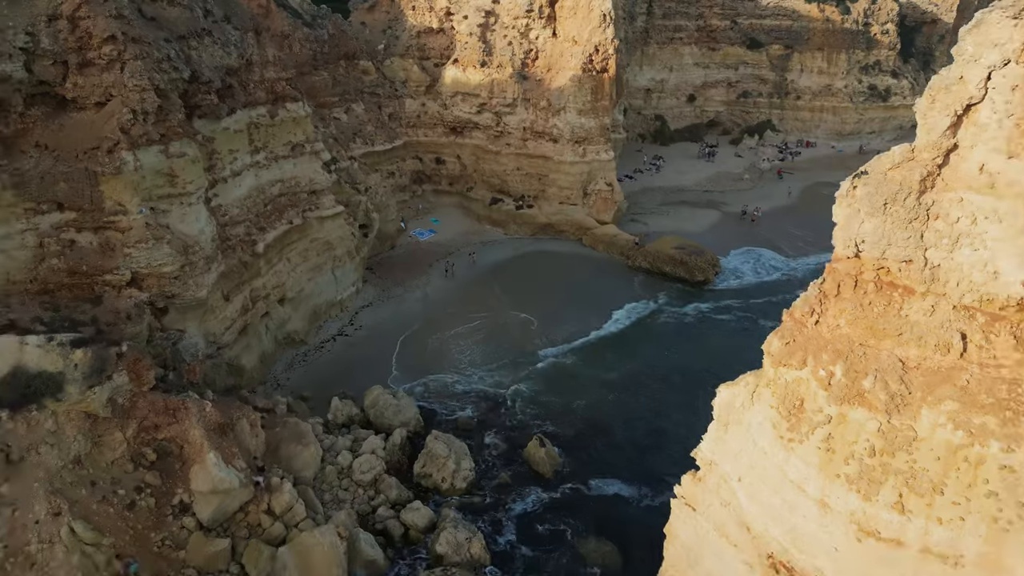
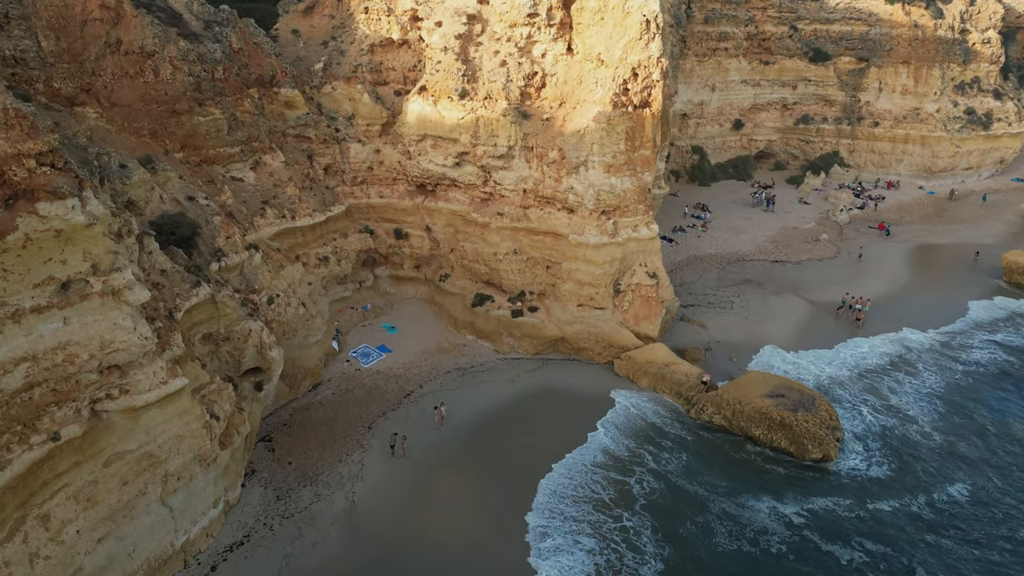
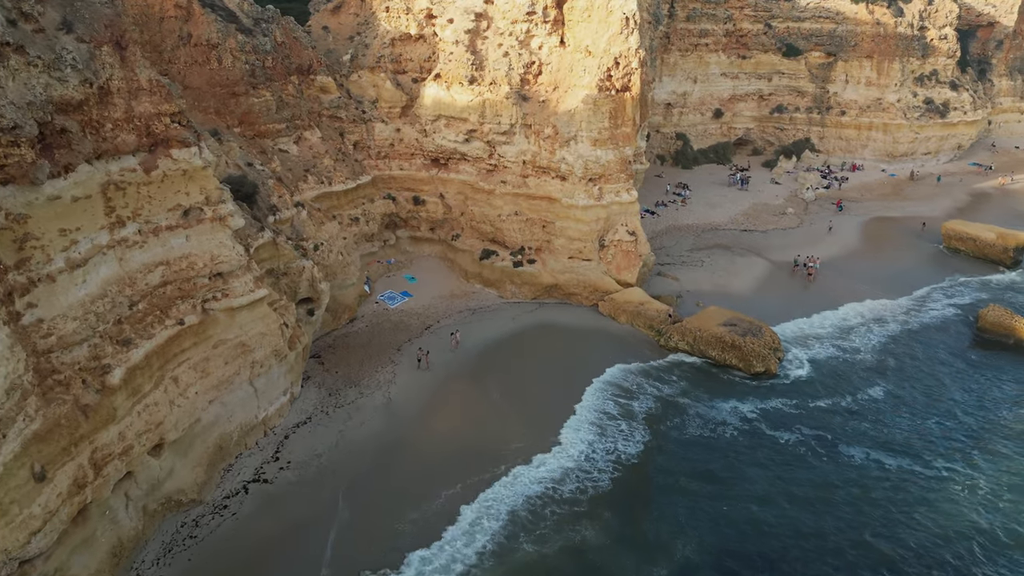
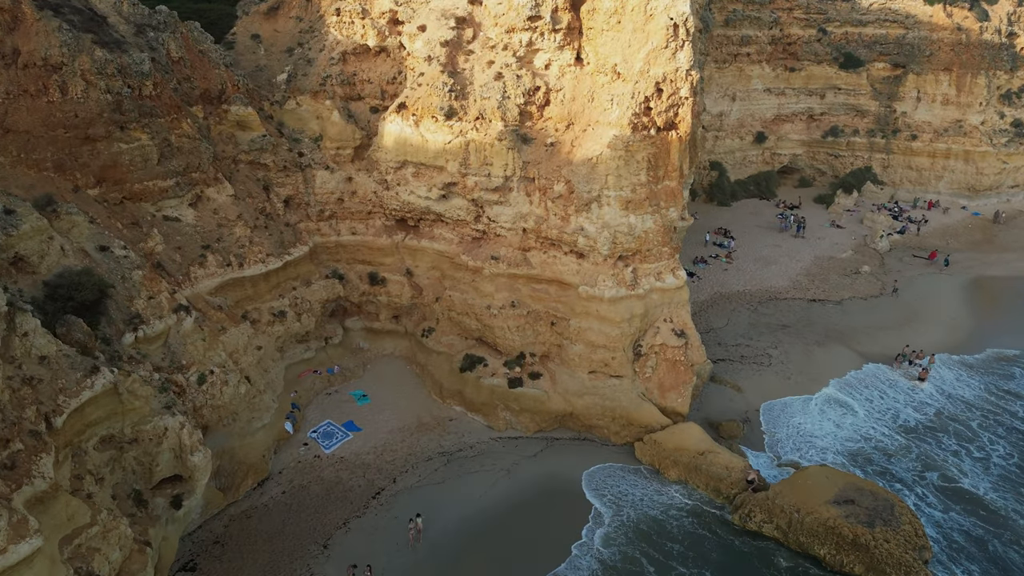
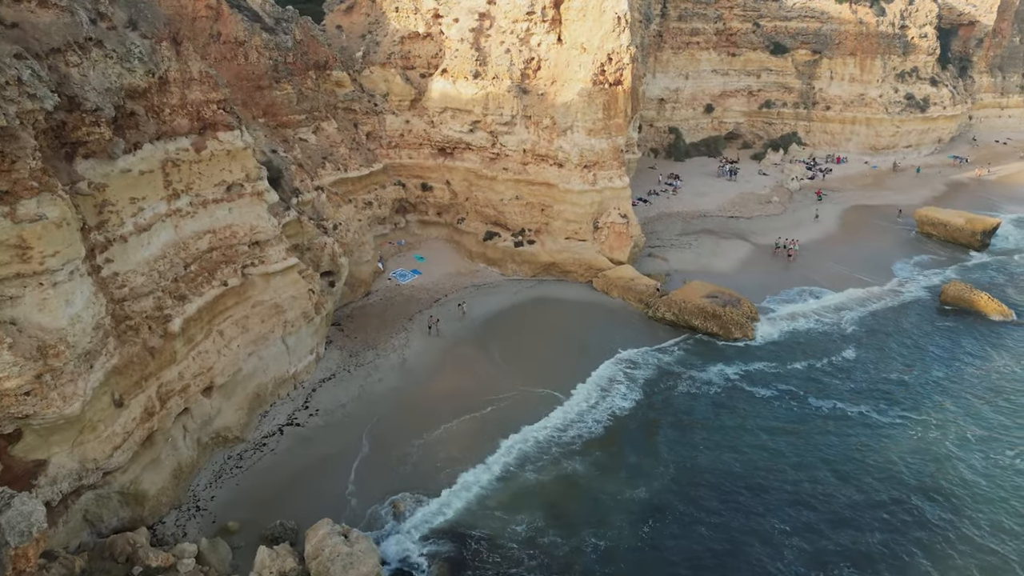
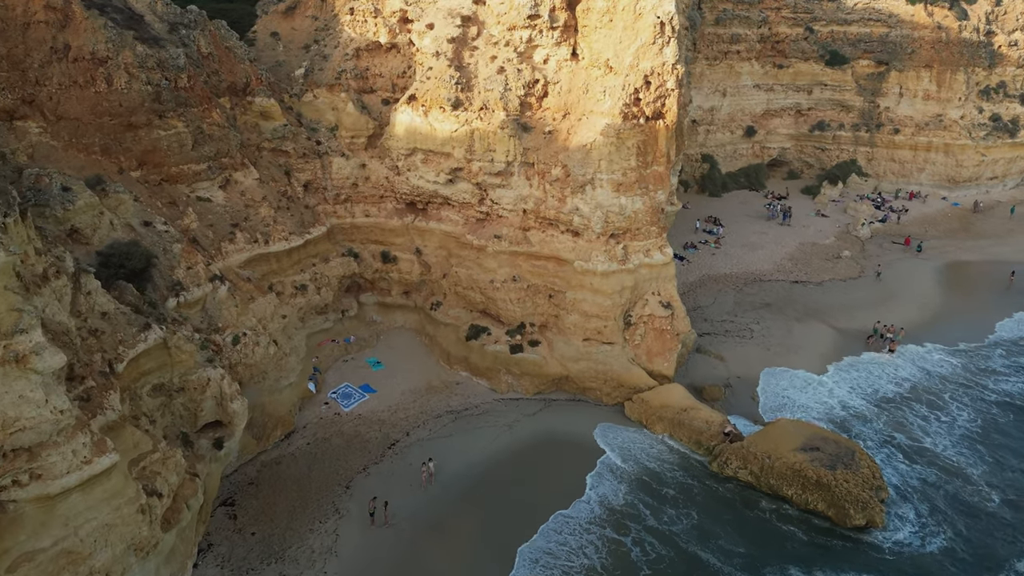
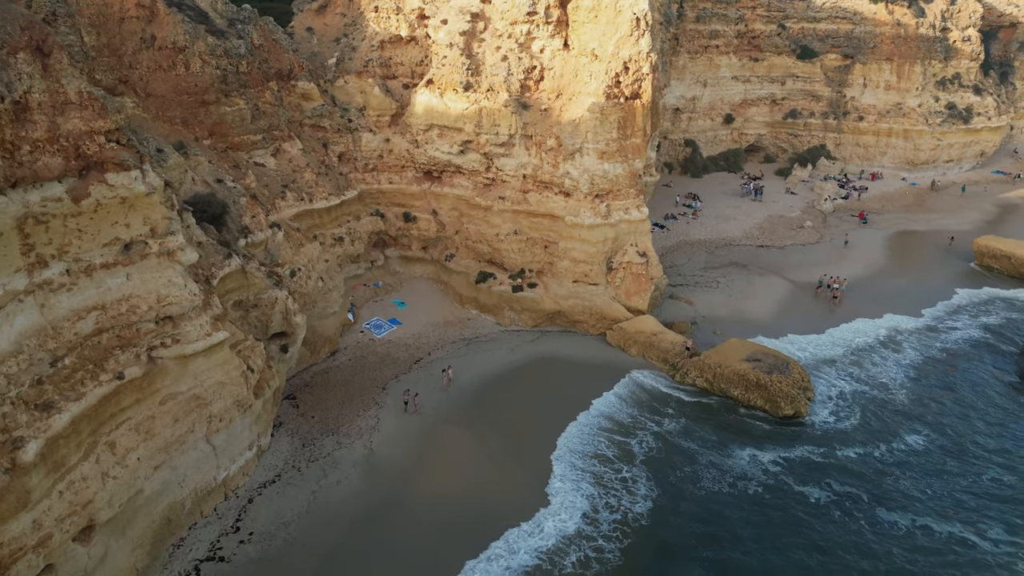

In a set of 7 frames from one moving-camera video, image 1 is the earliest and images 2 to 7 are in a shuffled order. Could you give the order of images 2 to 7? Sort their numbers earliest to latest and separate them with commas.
5, 3, 7, 2, 6, 4
